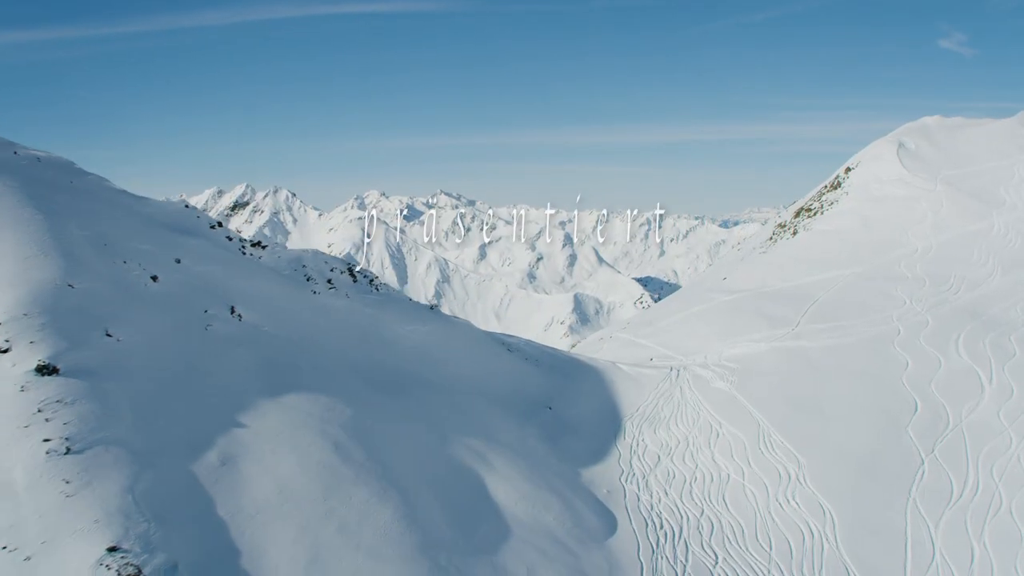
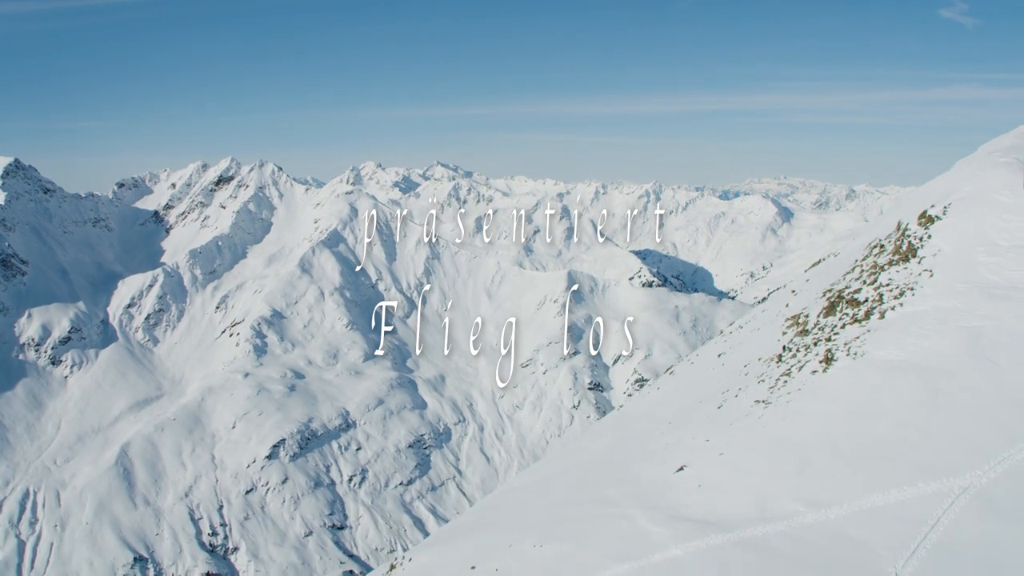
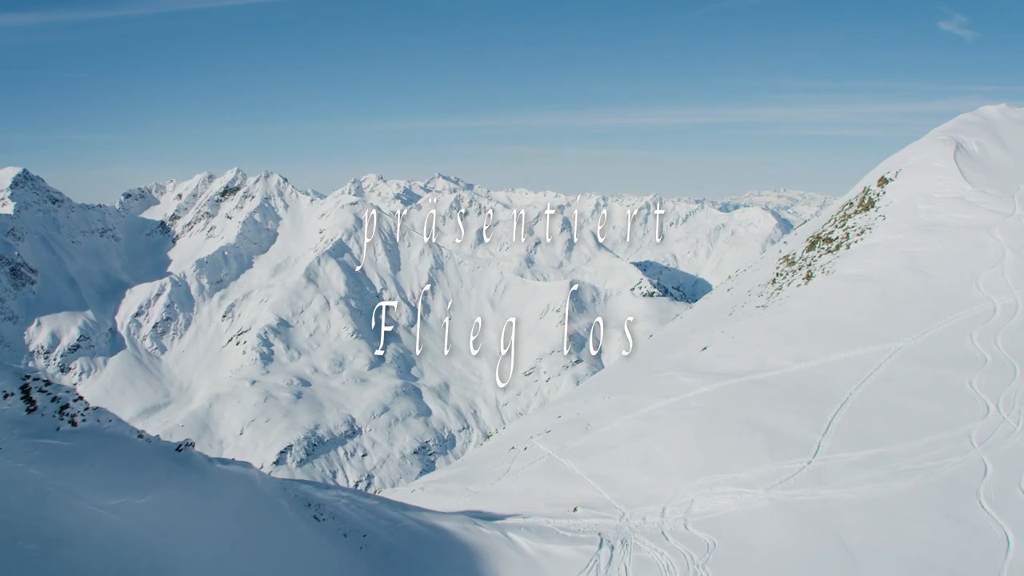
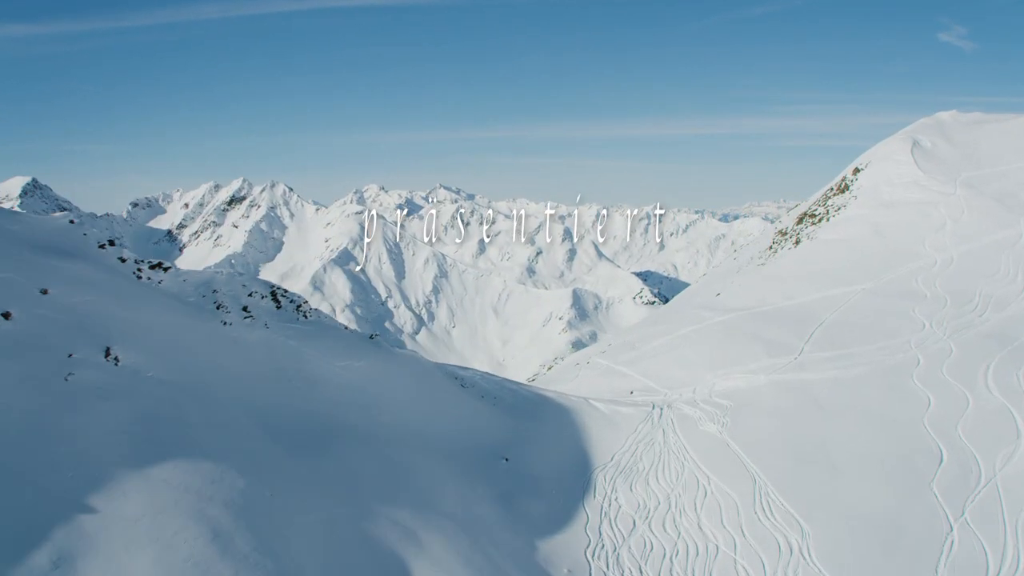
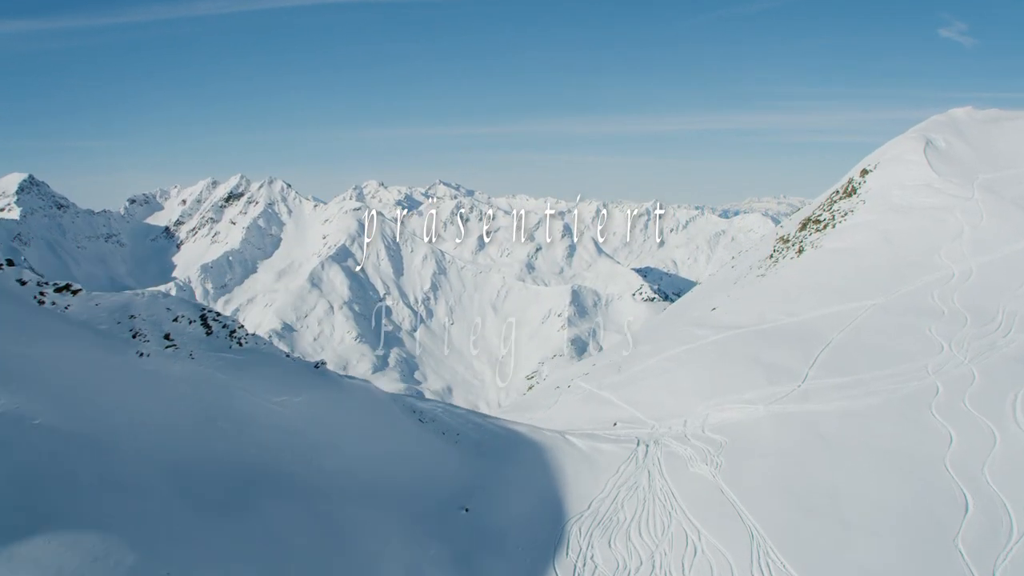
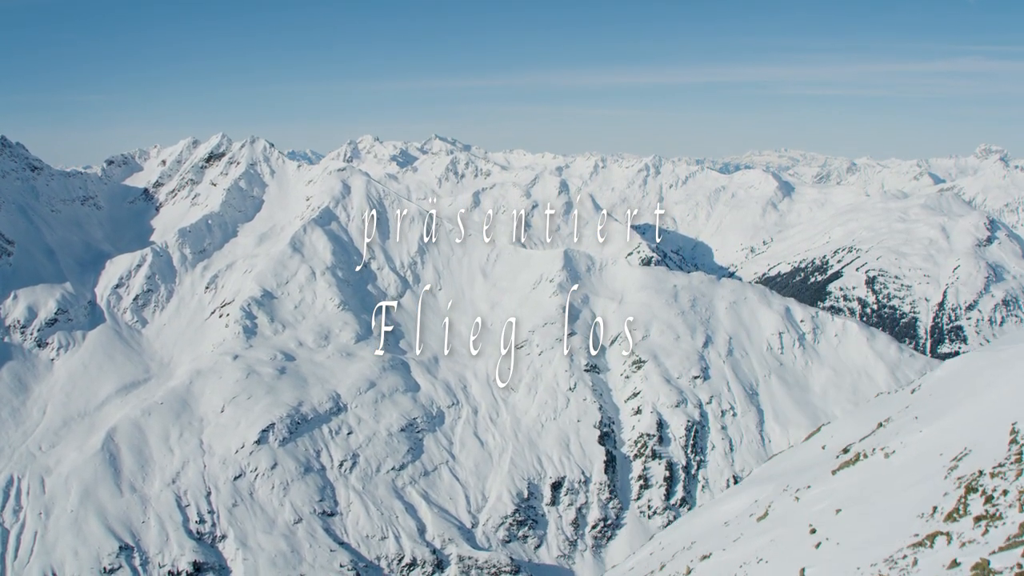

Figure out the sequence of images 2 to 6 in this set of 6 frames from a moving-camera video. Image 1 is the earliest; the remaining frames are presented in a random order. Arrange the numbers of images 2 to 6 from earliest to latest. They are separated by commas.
4, 5, 3, 2, 6
